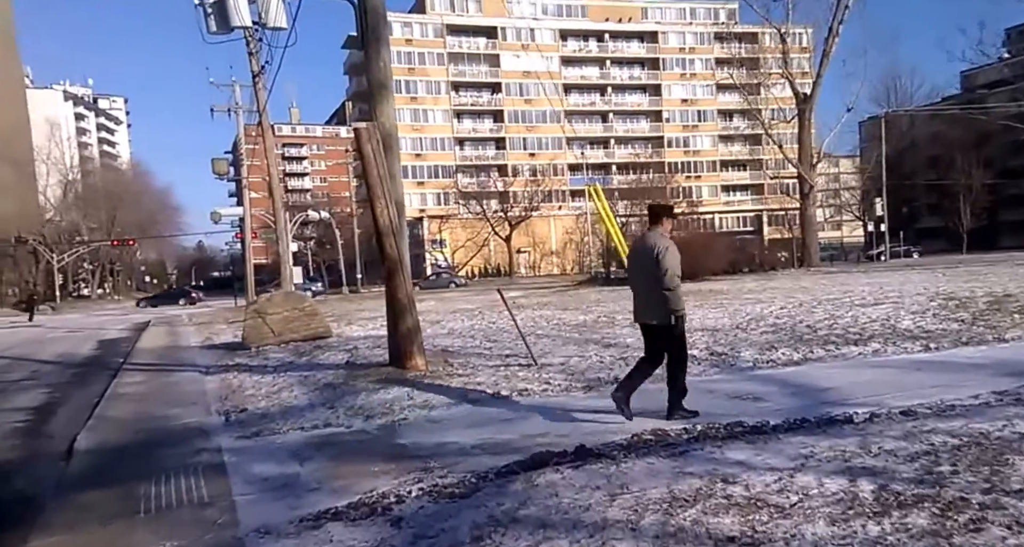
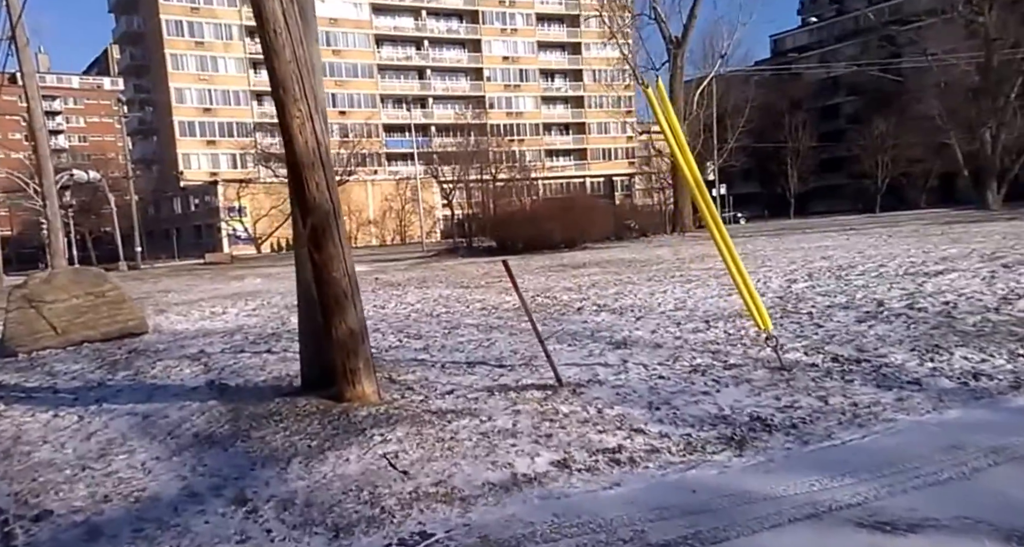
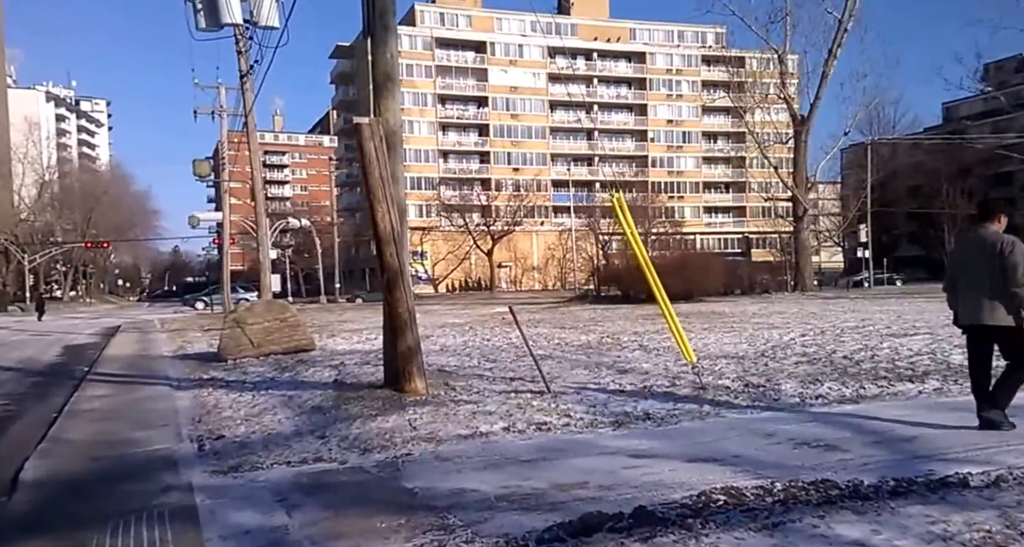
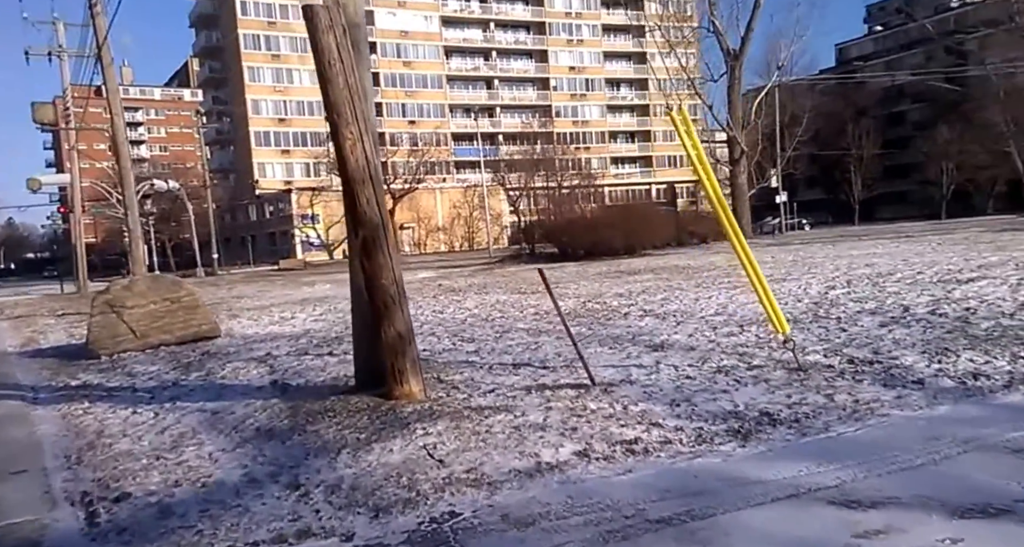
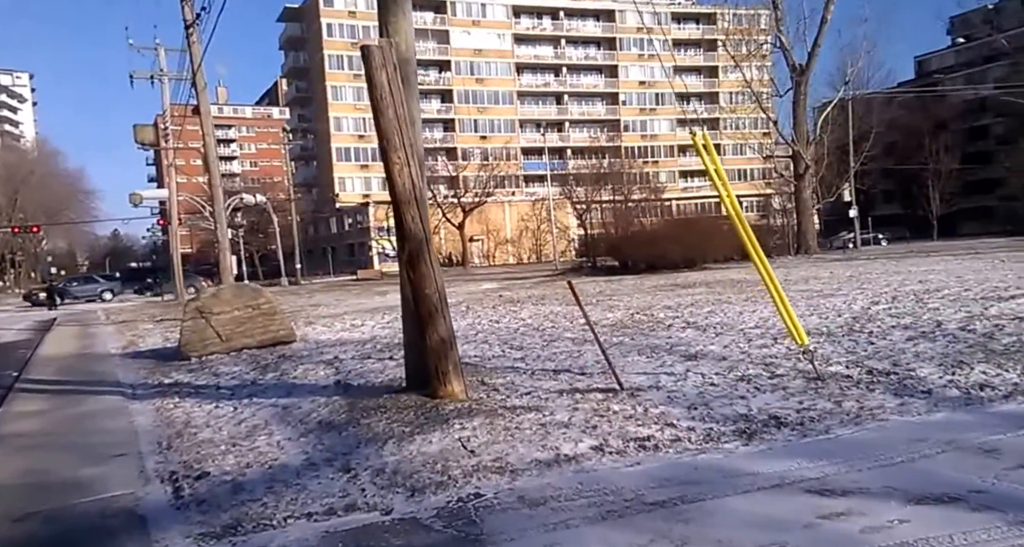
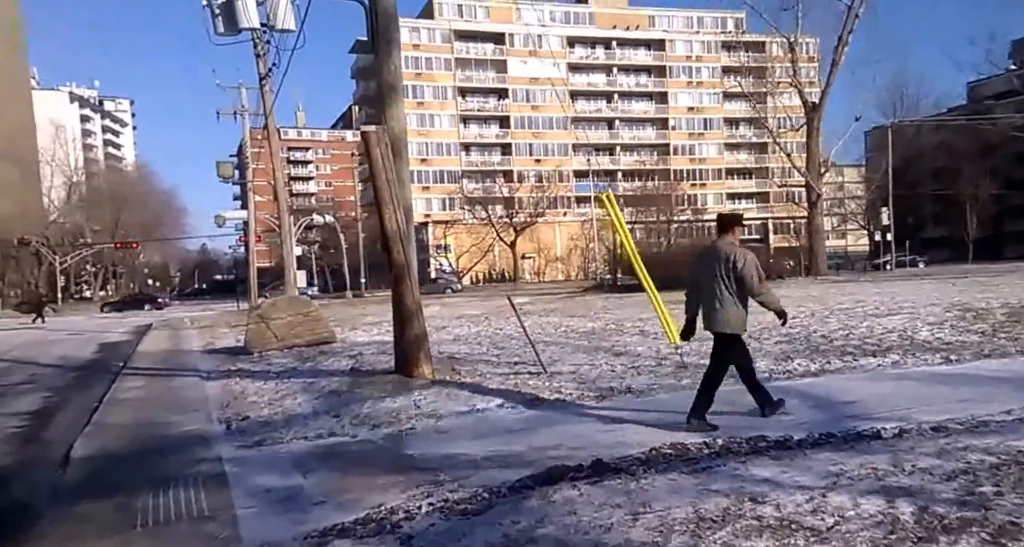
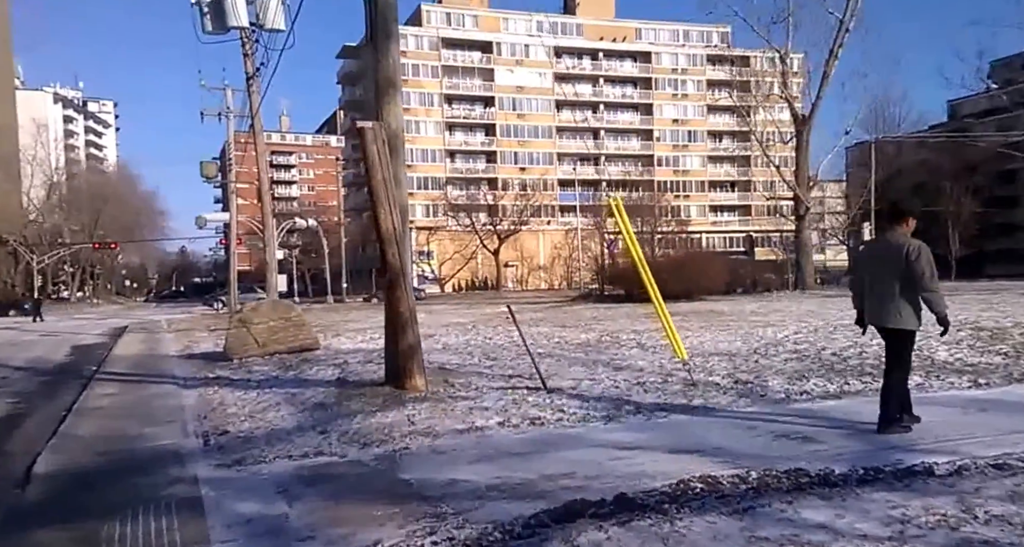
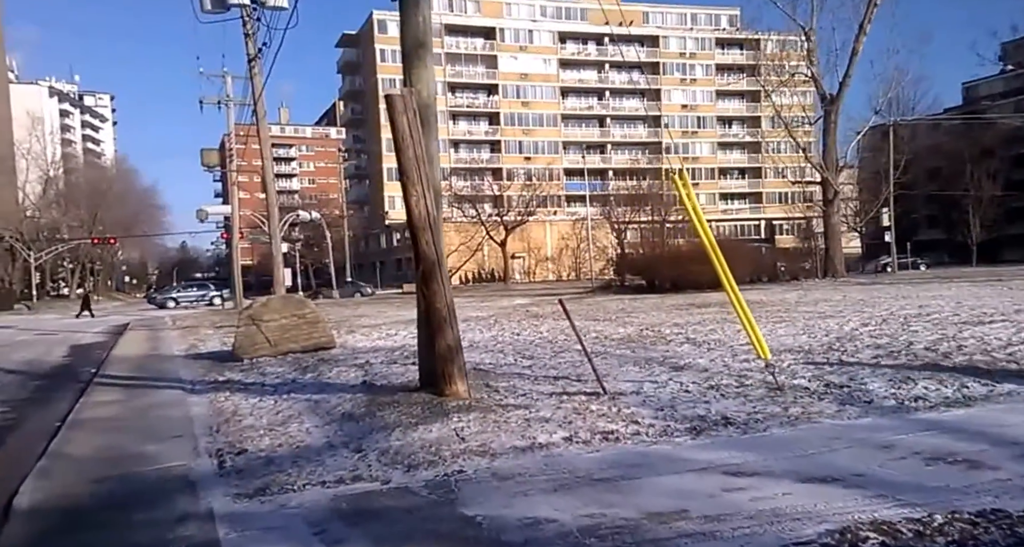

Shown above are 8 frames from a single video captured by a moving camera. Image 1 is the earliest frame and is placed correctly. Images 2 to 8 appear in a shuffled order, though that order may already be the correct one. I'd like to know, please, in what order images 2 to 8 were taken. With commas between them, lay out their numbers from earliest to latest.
6, 7, 3, 8, 5, 4, 2
